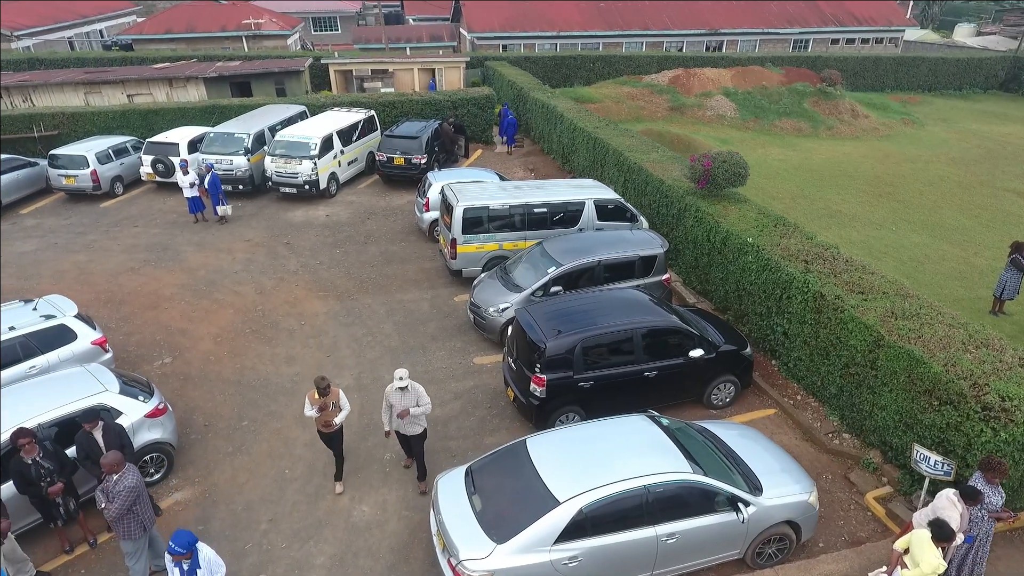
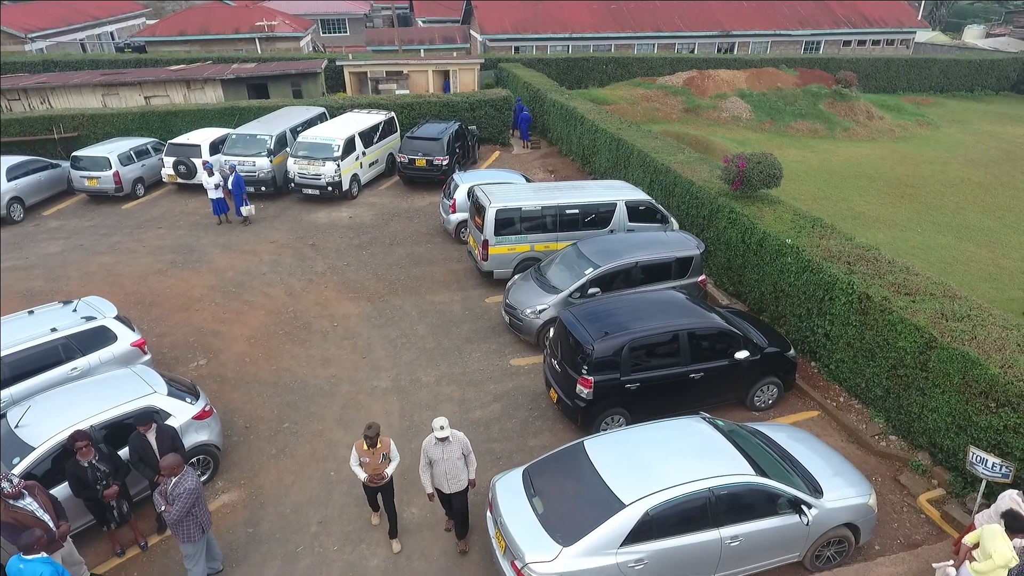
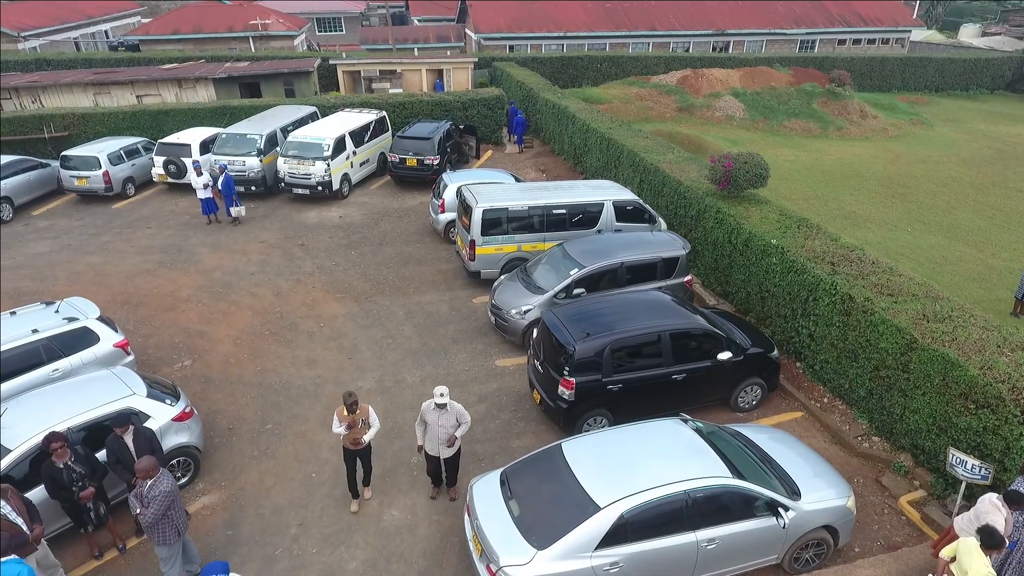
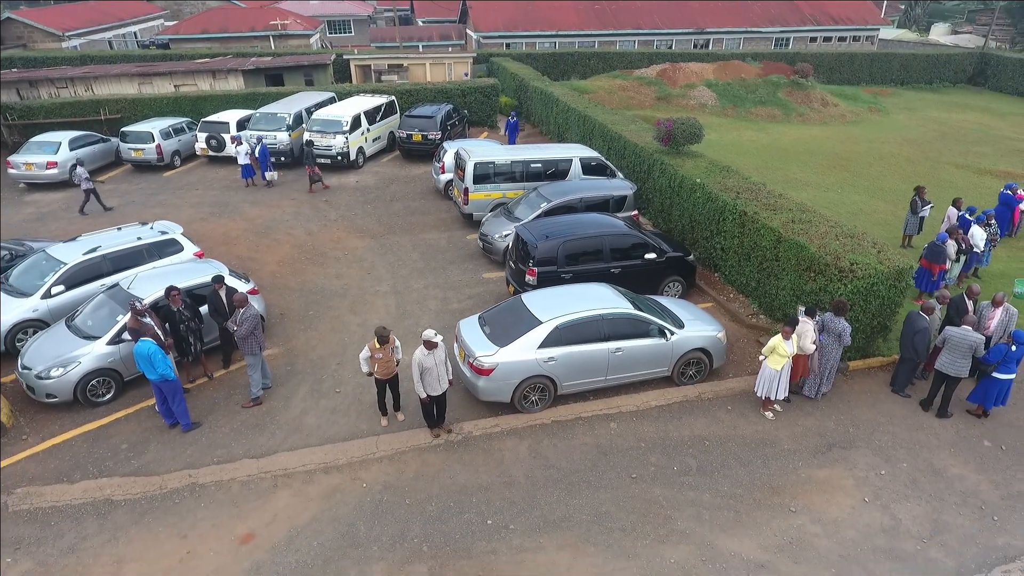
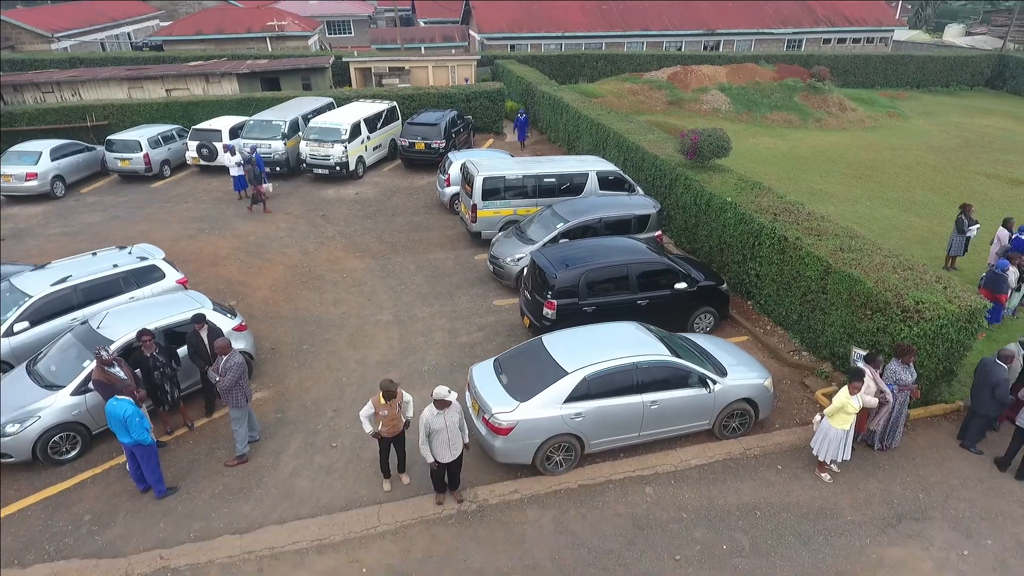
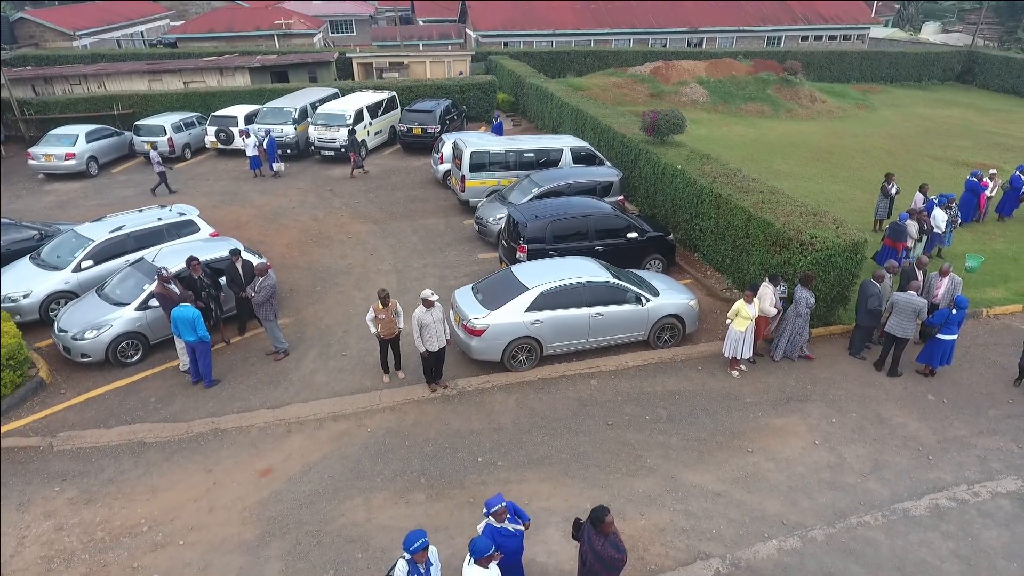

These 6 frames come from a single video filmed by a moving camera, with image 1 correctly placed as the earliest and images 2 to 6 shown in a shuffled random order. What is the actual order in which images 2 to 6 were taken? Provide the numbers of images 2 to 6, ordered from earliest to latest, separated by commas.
3, 2, 5, 4, 6
